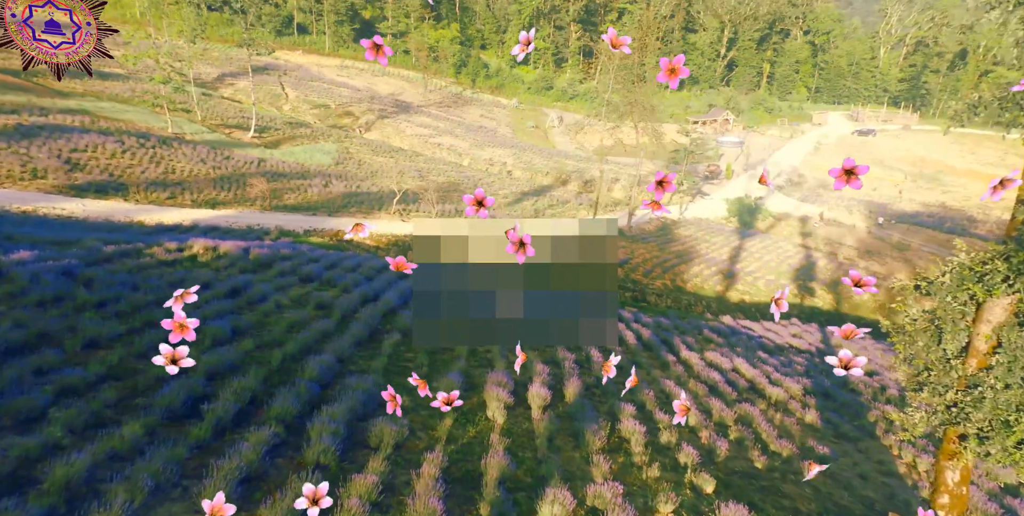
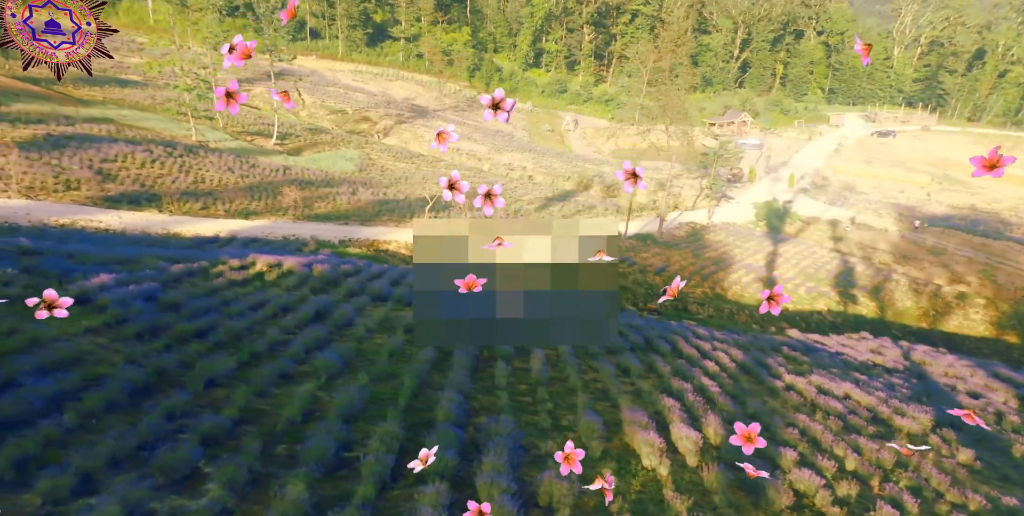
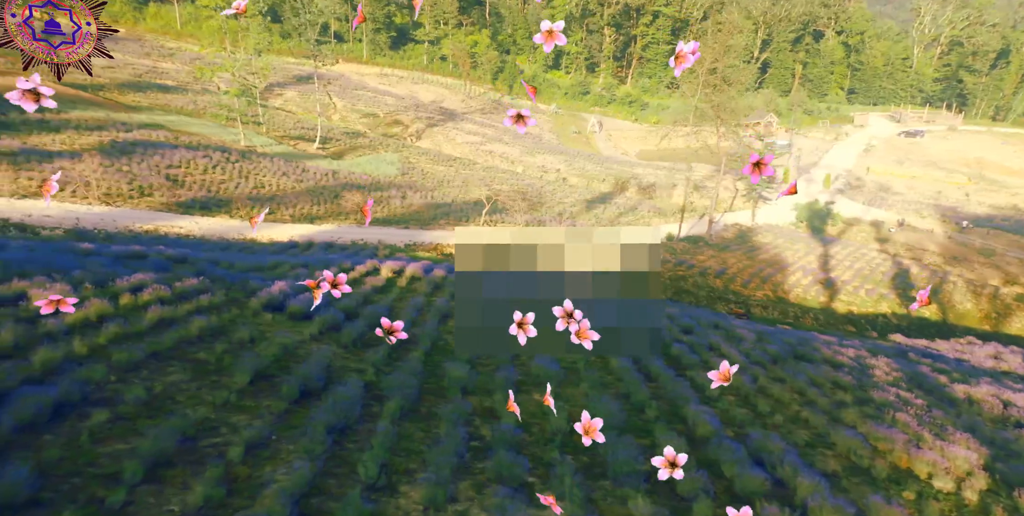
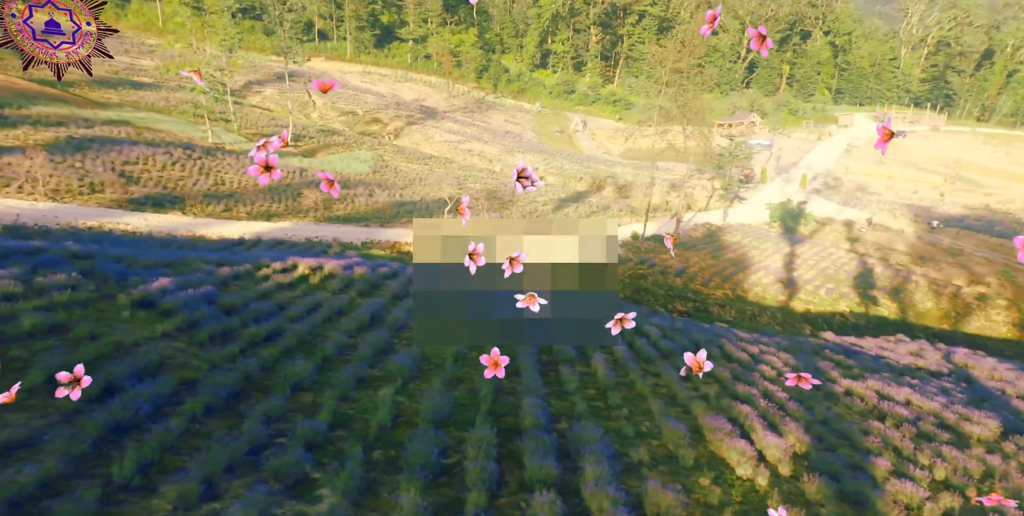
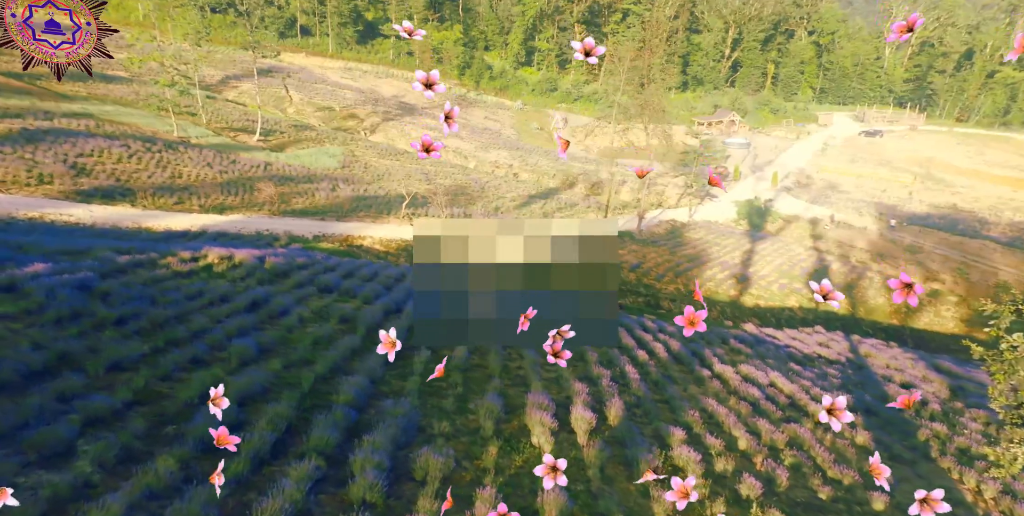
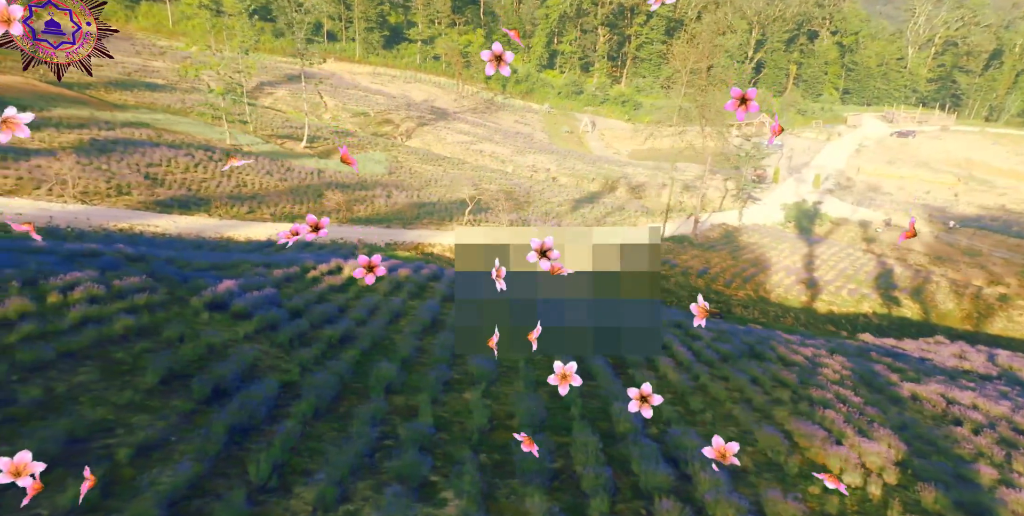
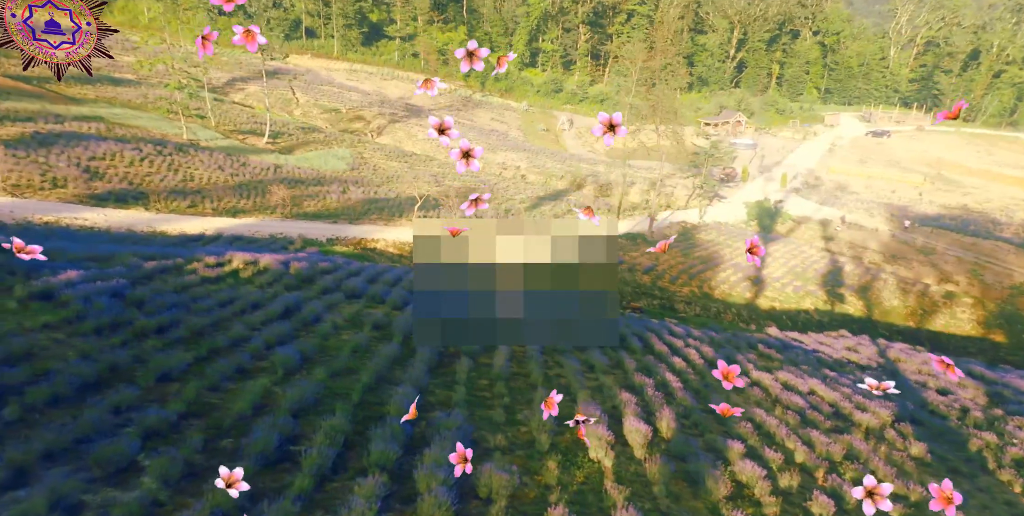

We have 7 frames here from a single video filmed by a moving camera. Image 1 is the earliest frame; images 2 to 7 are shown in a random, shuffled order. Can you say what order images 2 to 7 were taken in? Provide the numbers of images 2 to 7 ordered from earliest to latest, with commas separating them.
5, 7, 2, 4, 6, 3
